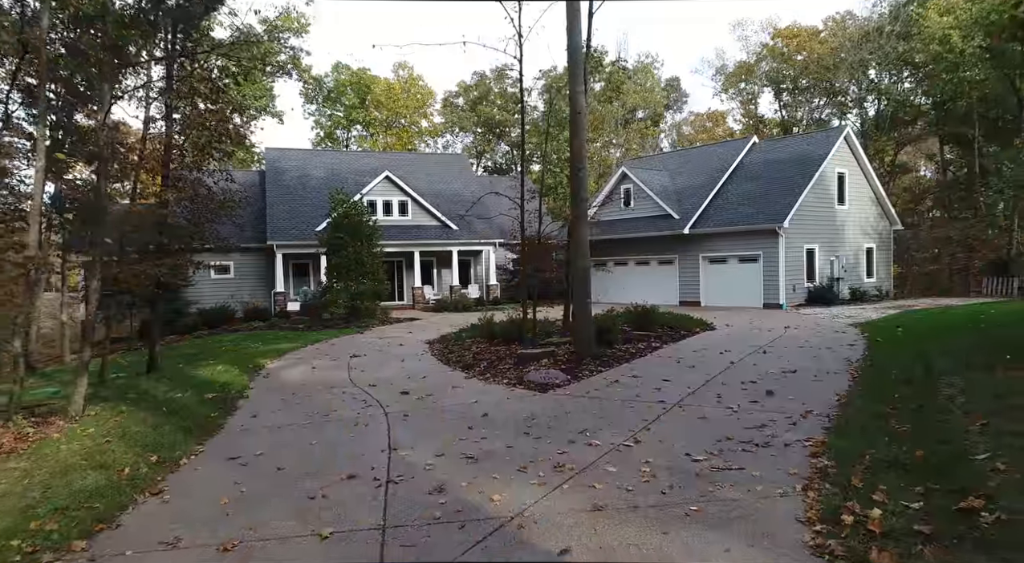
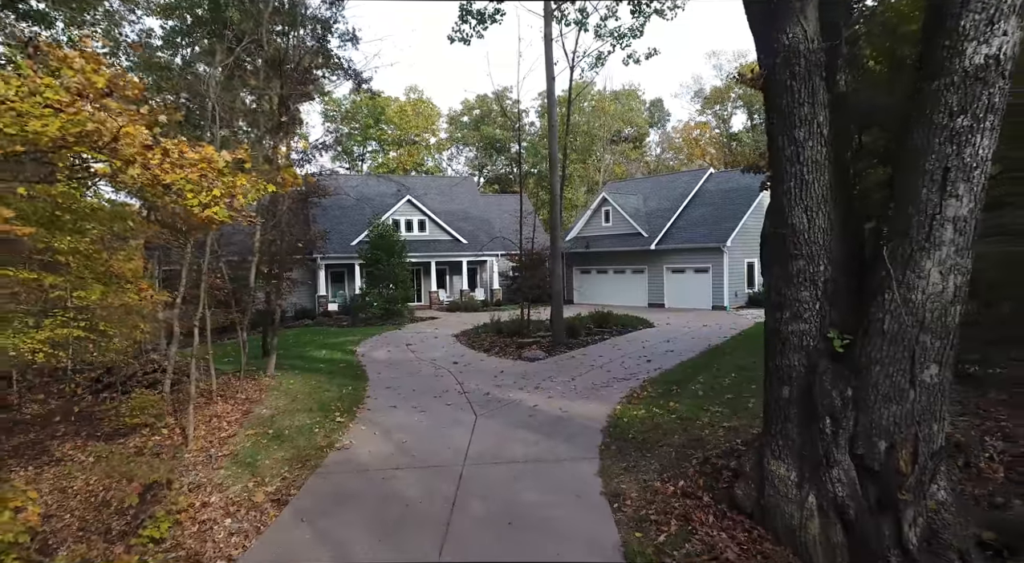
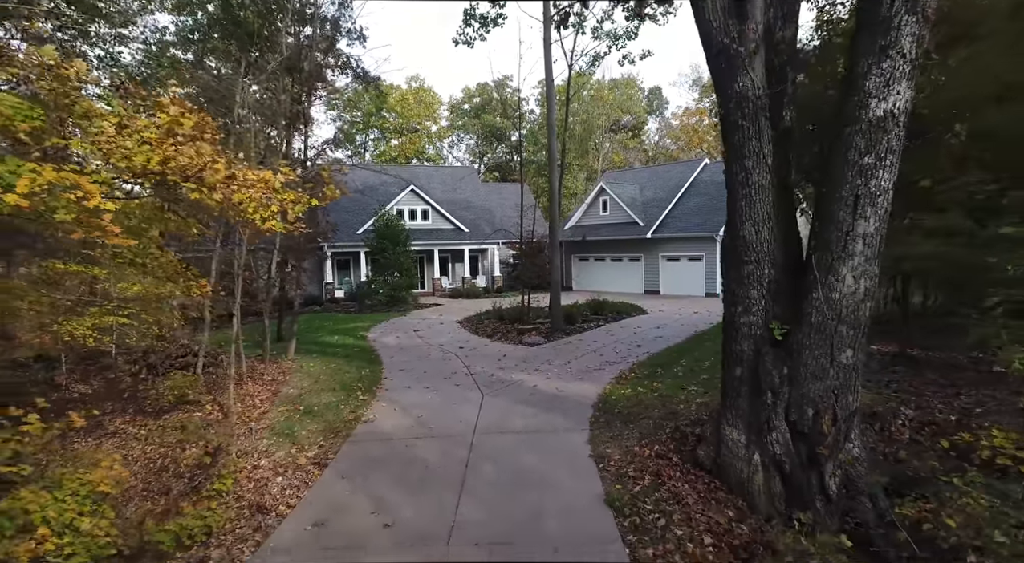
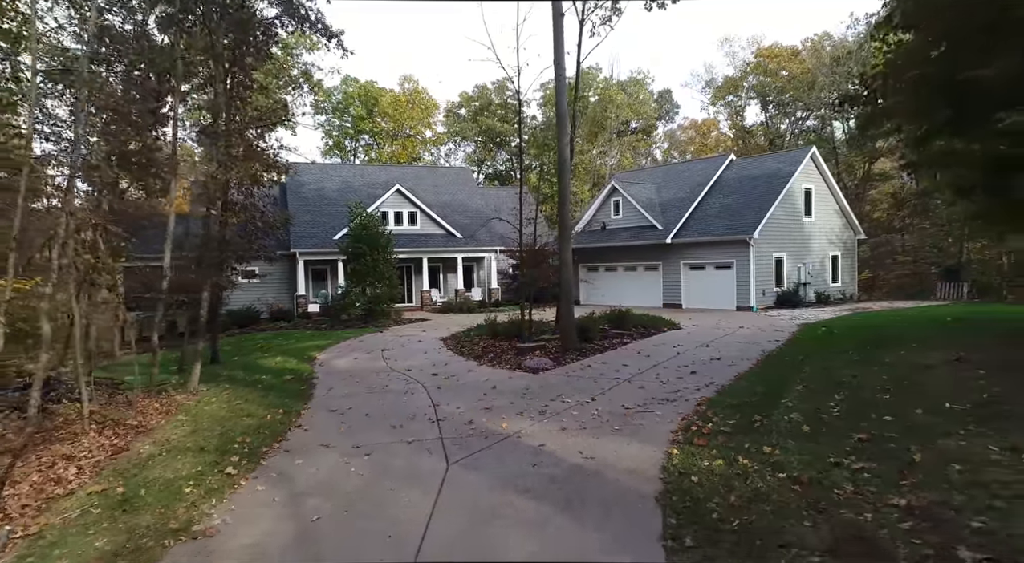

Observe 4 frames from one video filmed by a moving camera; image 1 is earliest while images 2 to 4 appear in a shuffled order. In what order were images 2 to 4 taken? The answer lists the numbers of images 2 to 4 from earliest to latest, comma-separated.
4, 2, 3
